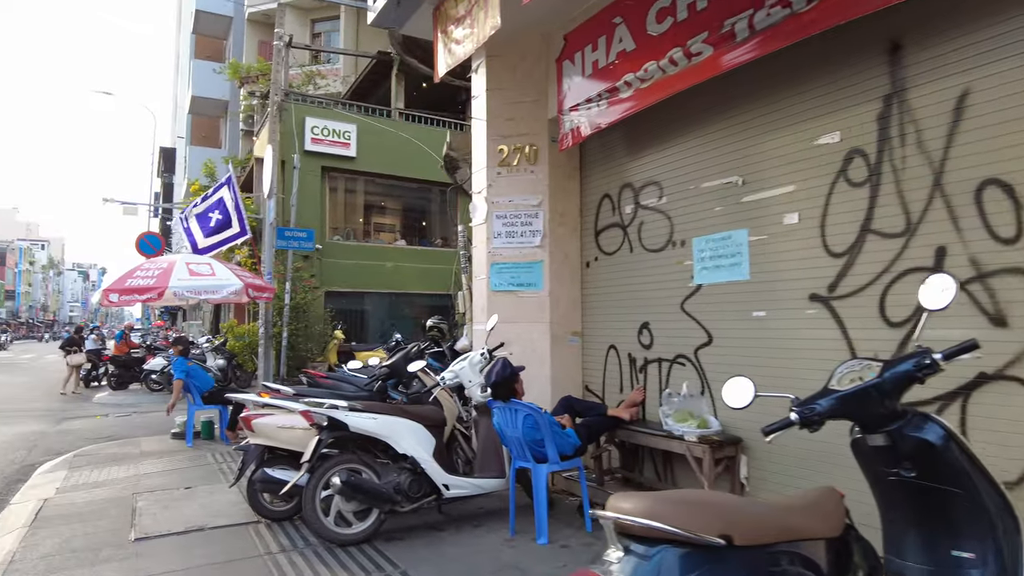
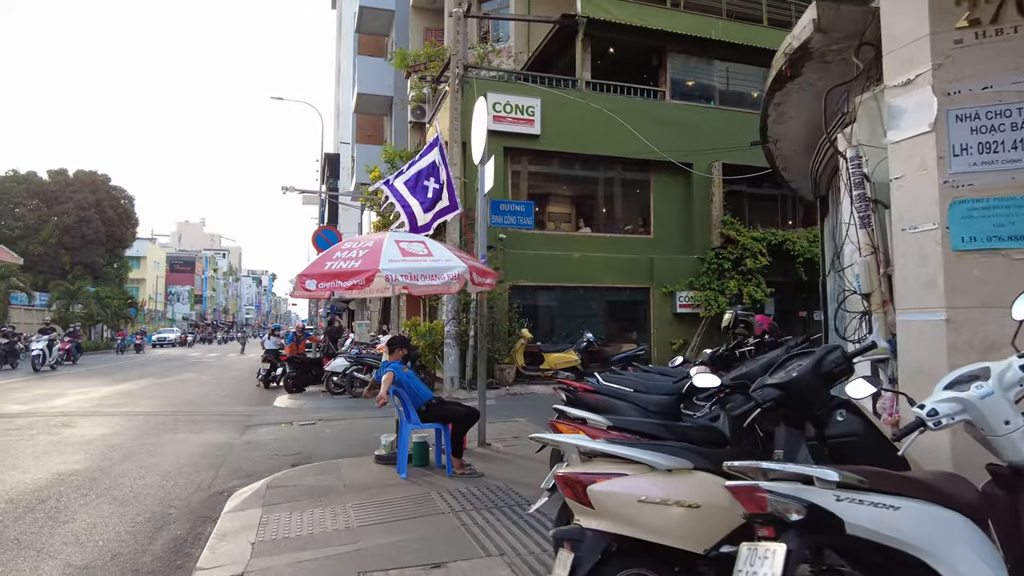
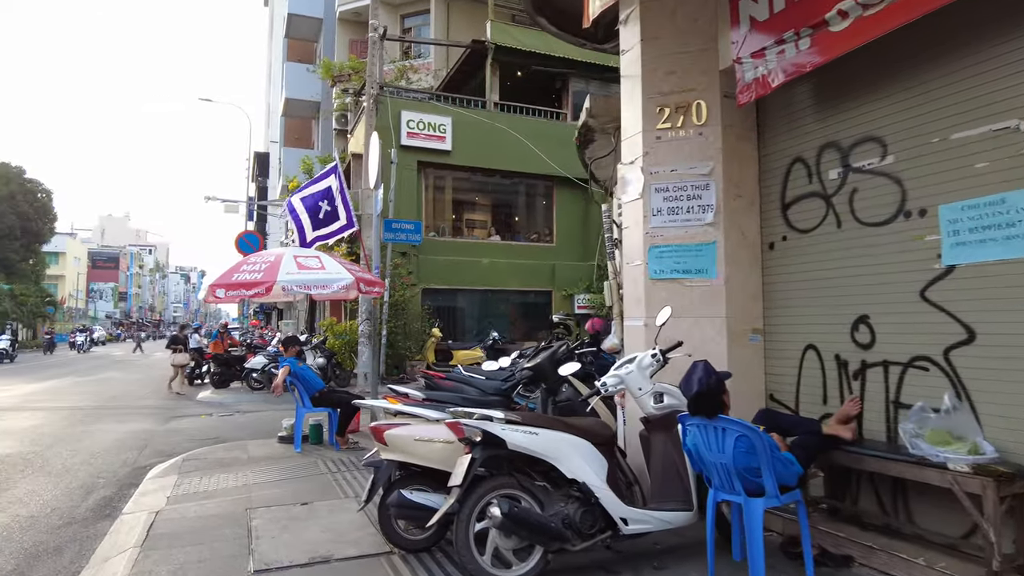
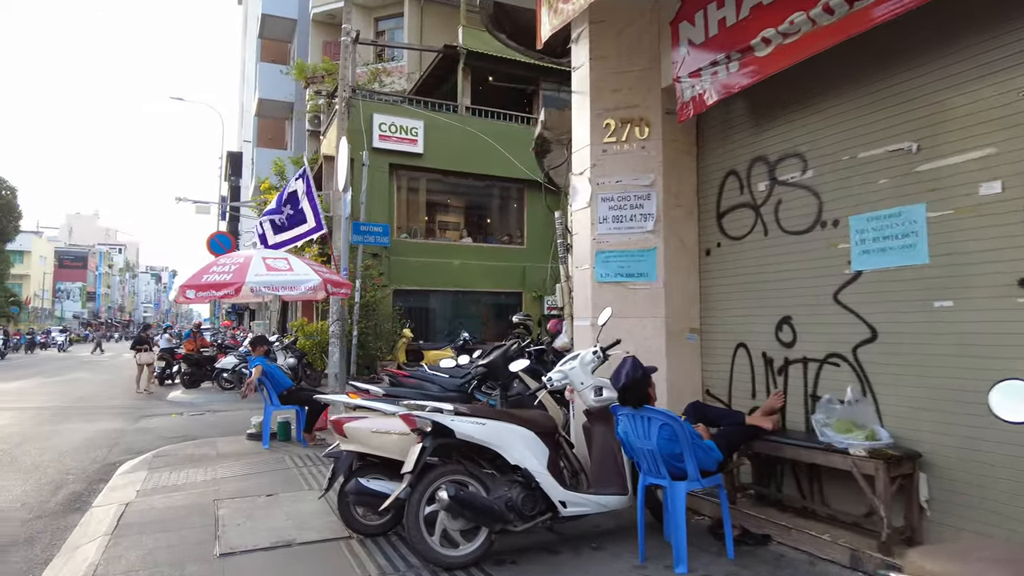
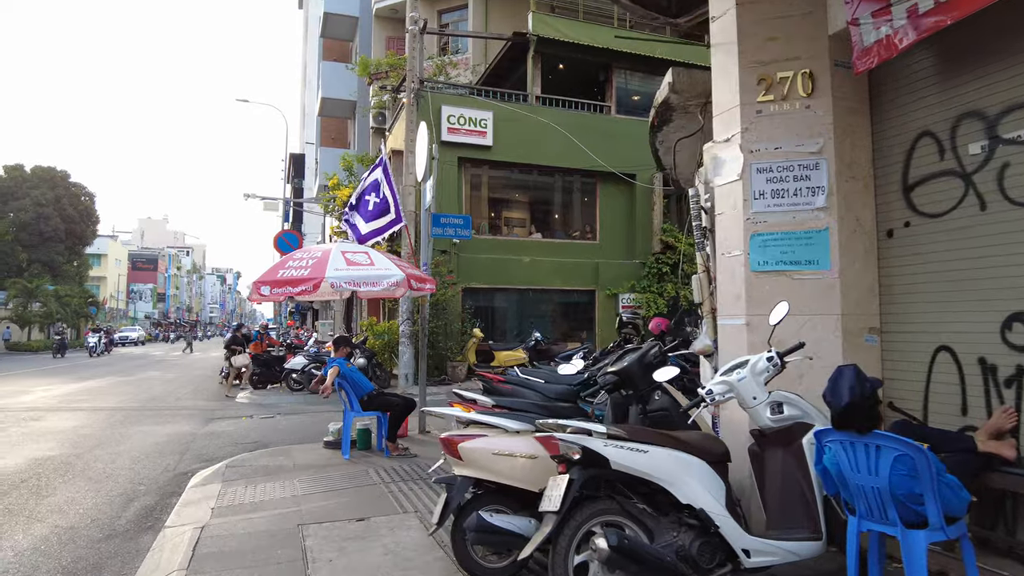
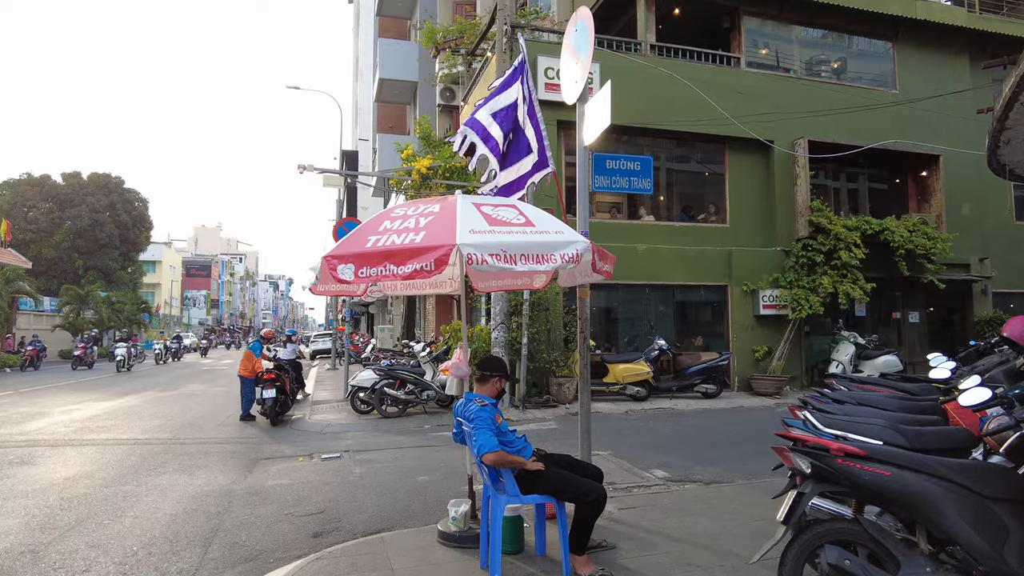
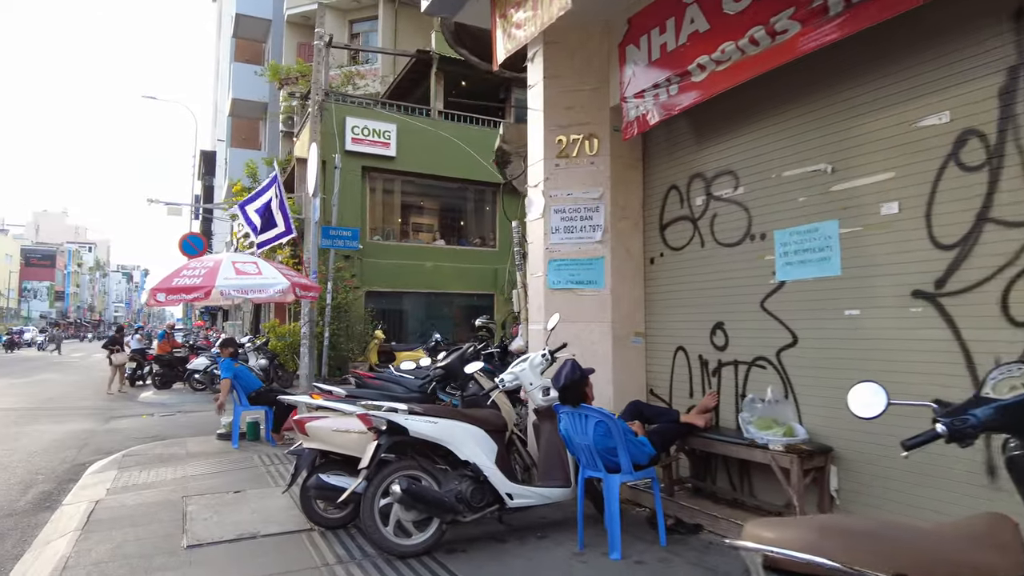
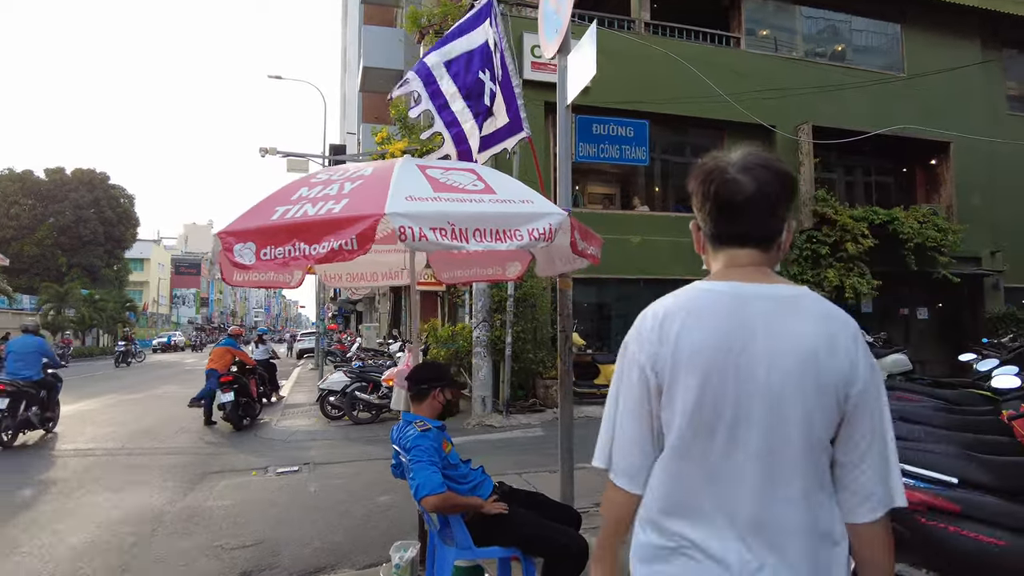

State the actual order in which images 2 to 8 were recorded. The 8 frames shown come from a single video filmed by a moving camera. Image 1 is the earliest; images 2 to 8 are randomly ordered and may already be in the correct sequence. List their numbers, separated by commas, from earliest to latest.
7, 4, 3, 5, 2, 6, 8
